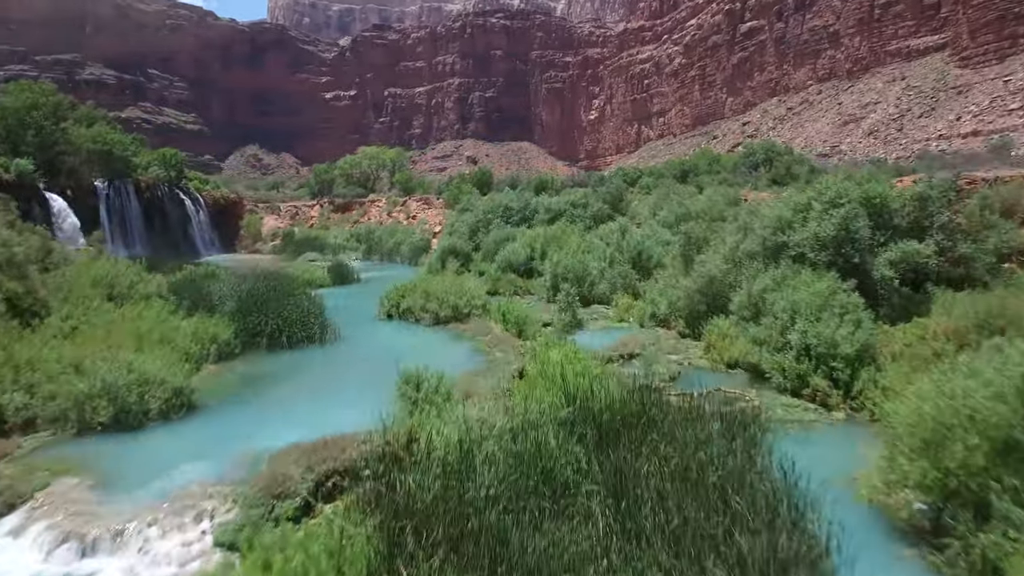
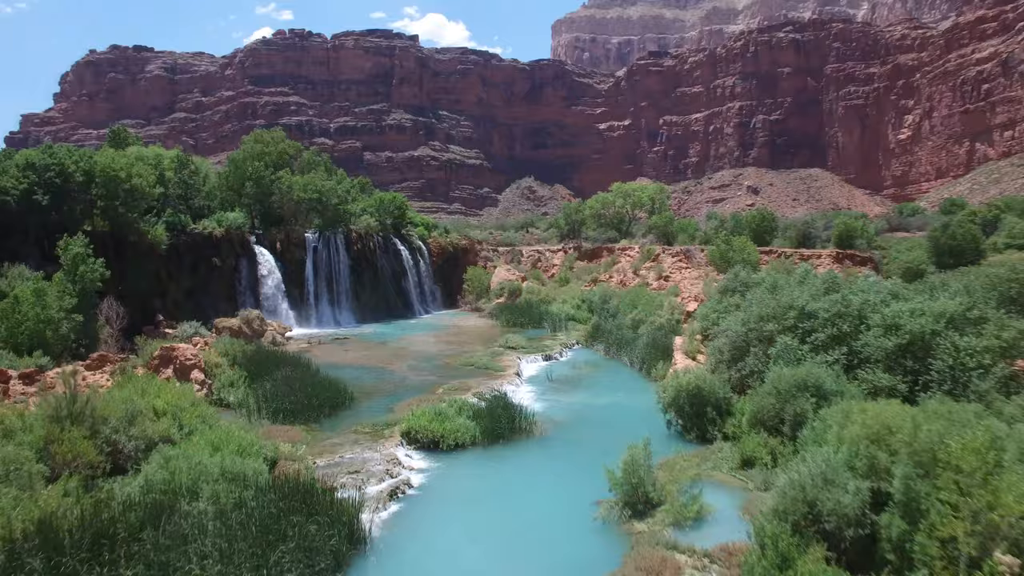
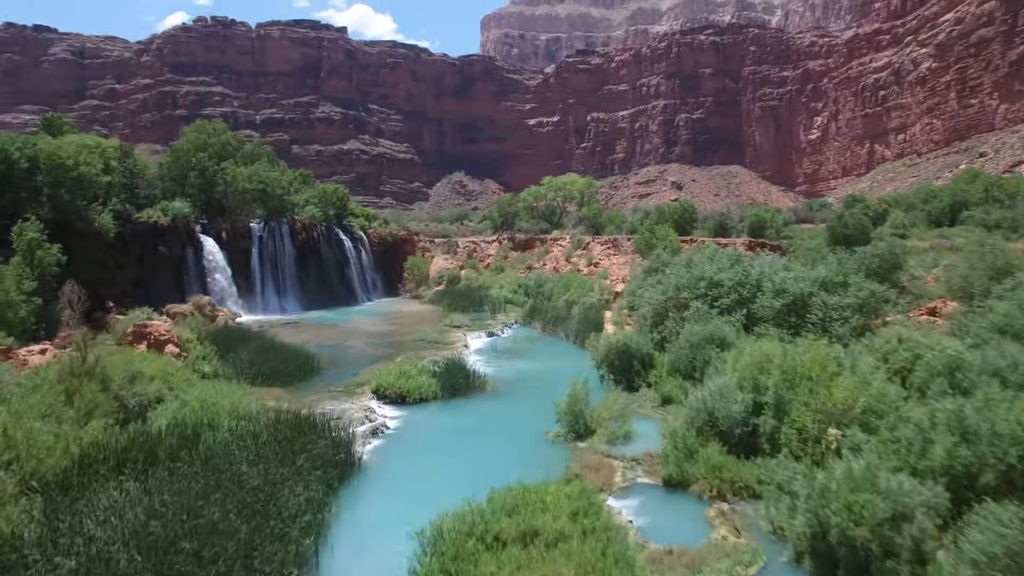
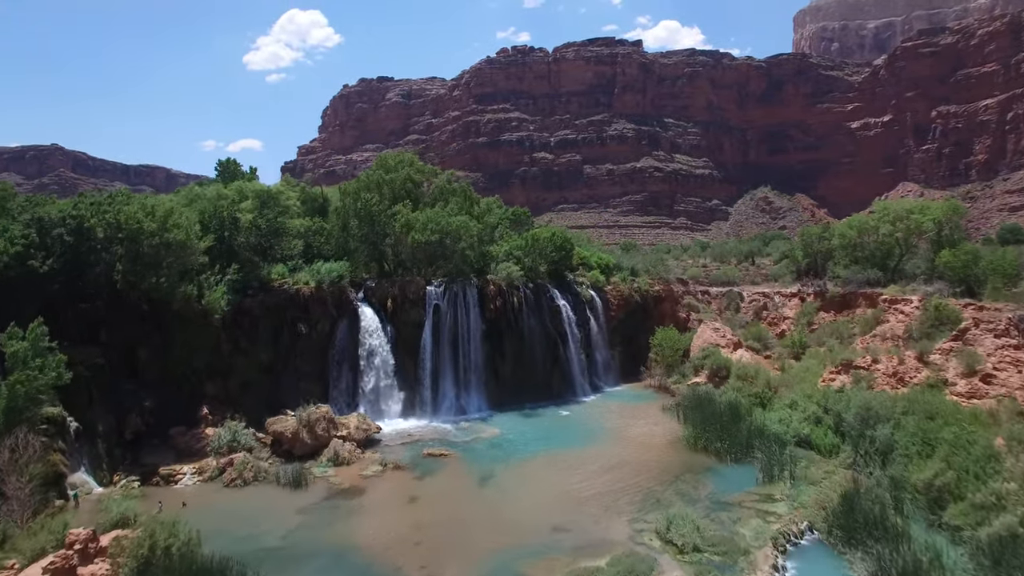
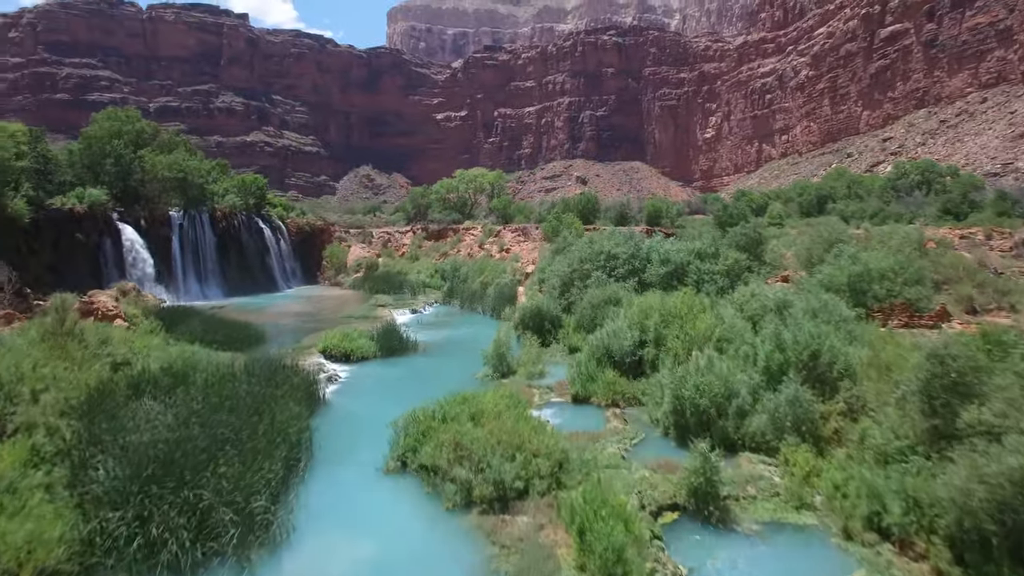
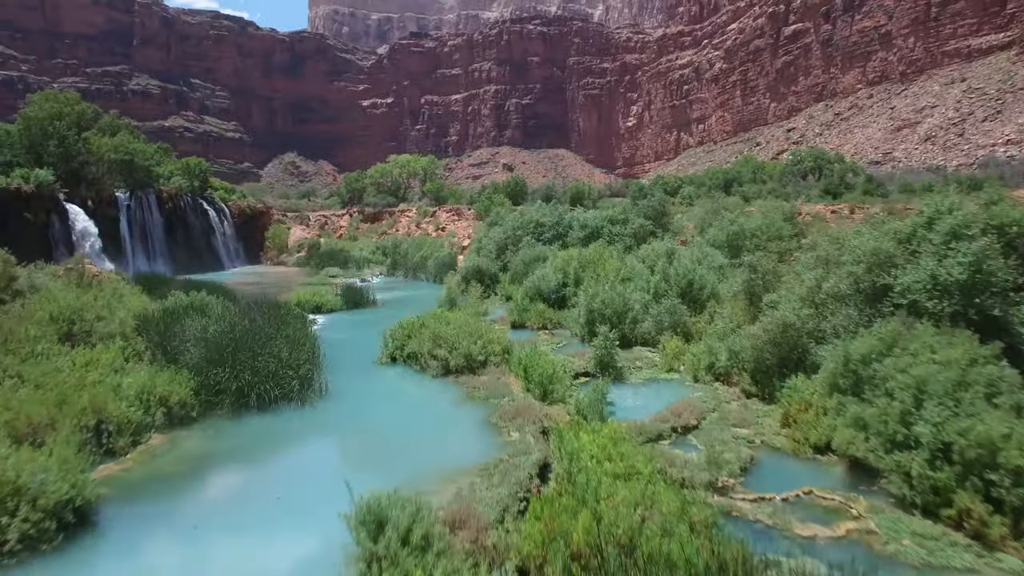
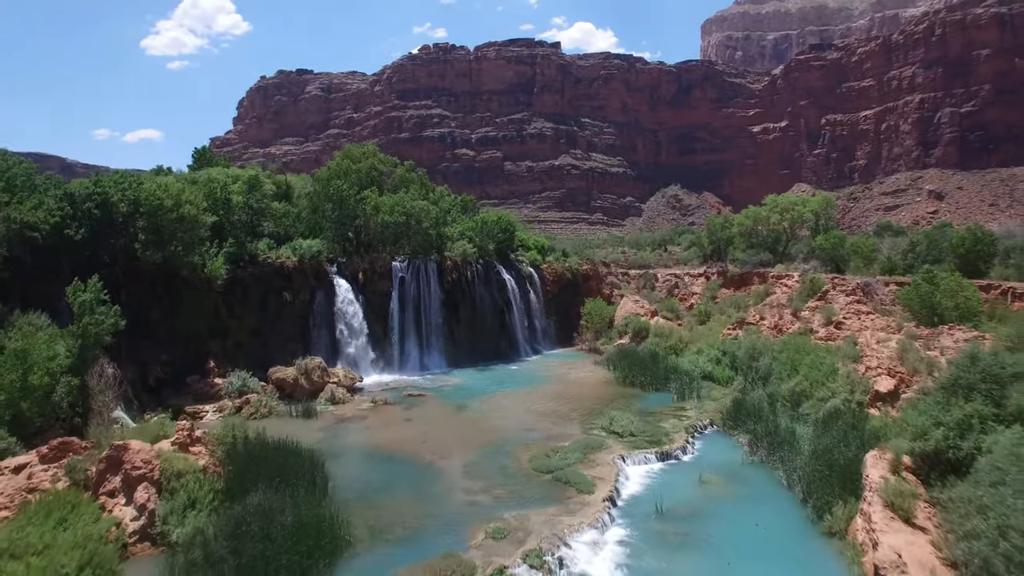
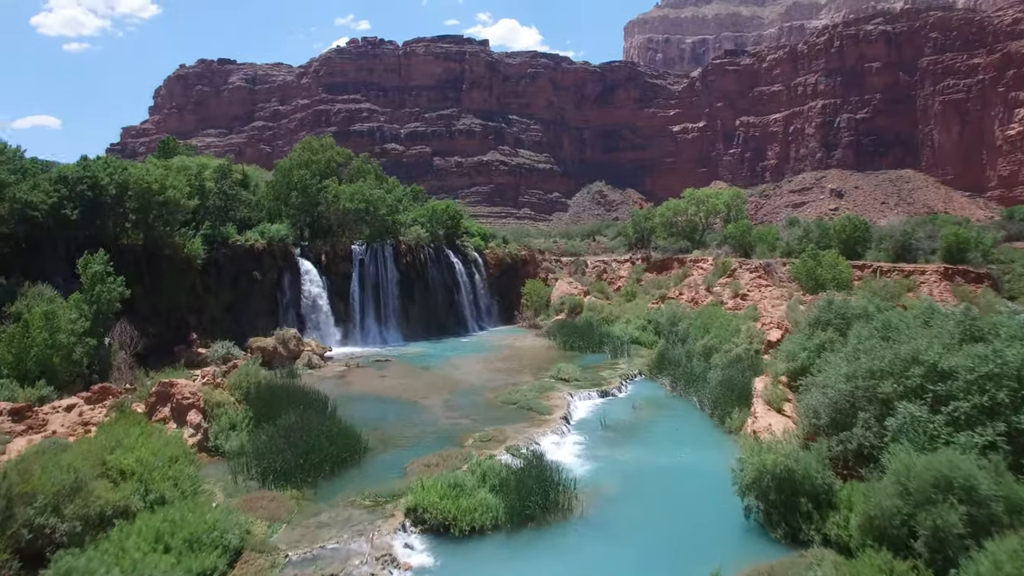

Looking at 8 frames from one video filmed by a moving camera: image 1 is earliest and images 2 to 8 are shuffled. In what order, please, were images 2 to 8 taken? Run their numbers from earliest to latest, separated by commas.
6, 5, 3, 2, 8, 7, 4
